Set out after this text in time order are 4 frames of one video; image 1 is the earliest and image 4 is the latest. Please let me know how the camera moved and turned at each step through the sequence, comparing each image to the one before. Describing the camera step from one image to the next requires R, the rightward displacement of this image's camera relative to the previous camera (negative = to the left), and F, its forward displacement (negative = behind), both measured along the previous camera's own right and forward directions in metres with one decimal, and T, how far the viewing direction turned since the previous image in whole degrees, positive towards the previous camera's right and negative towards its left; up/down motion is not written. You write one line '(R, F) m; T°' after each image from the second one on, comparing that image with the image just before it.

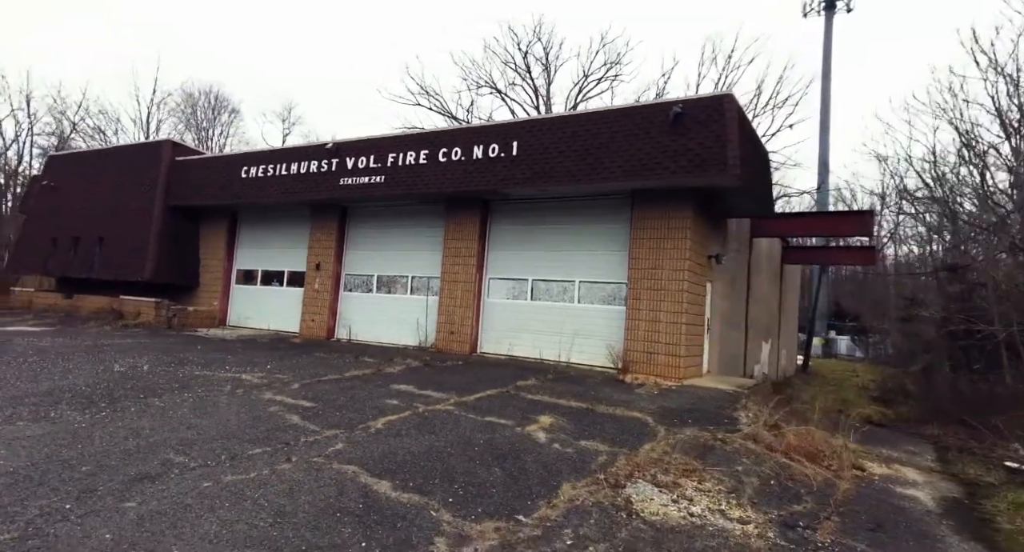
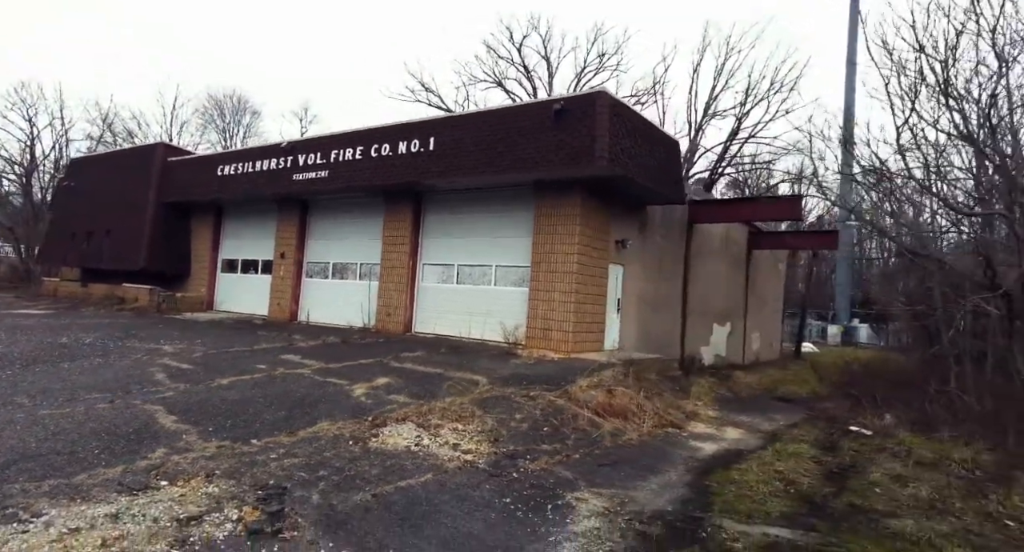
(+2.4, -0.8) m; -5°
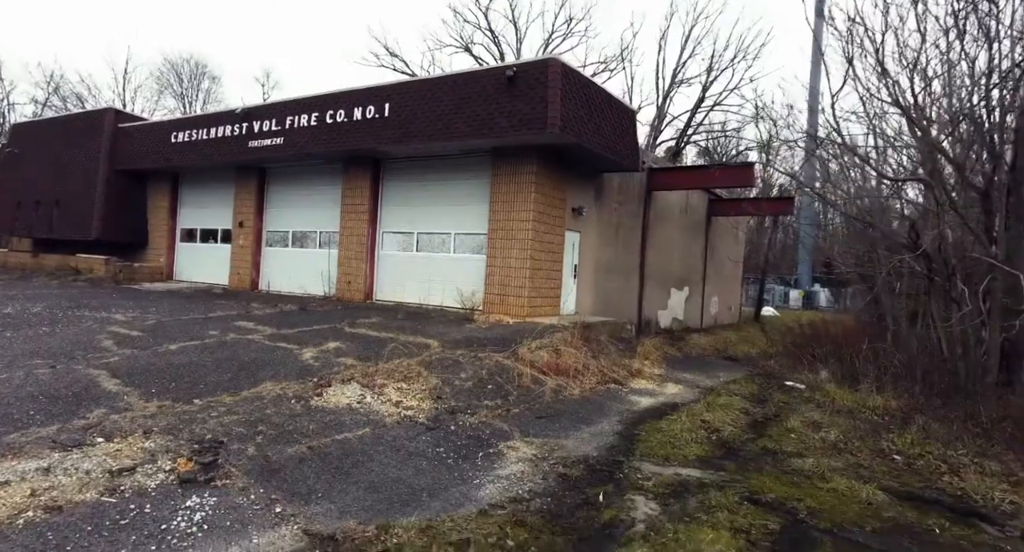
(+0.3, -0.2) m; +2°
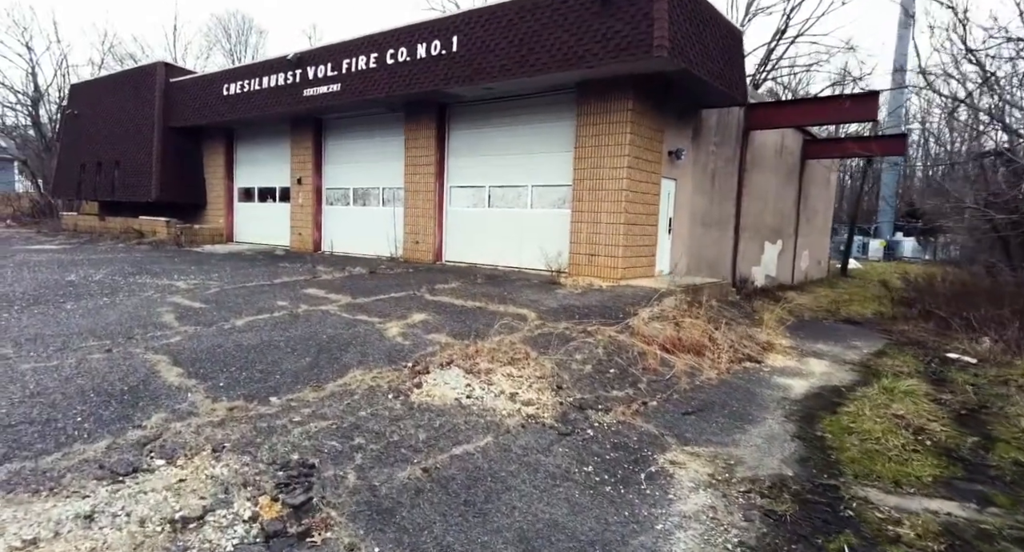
(-0.7, +1.2) m; -5°
